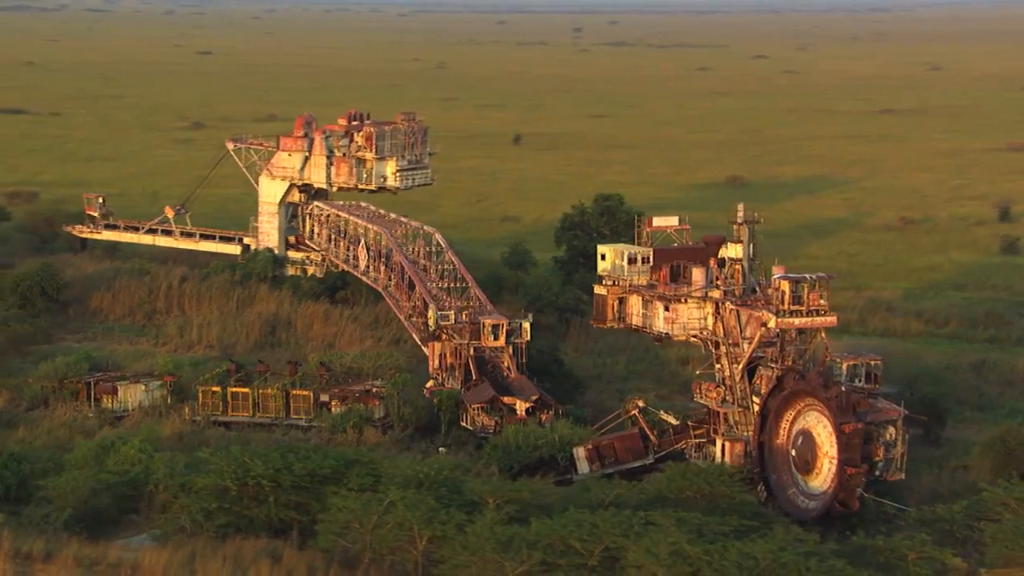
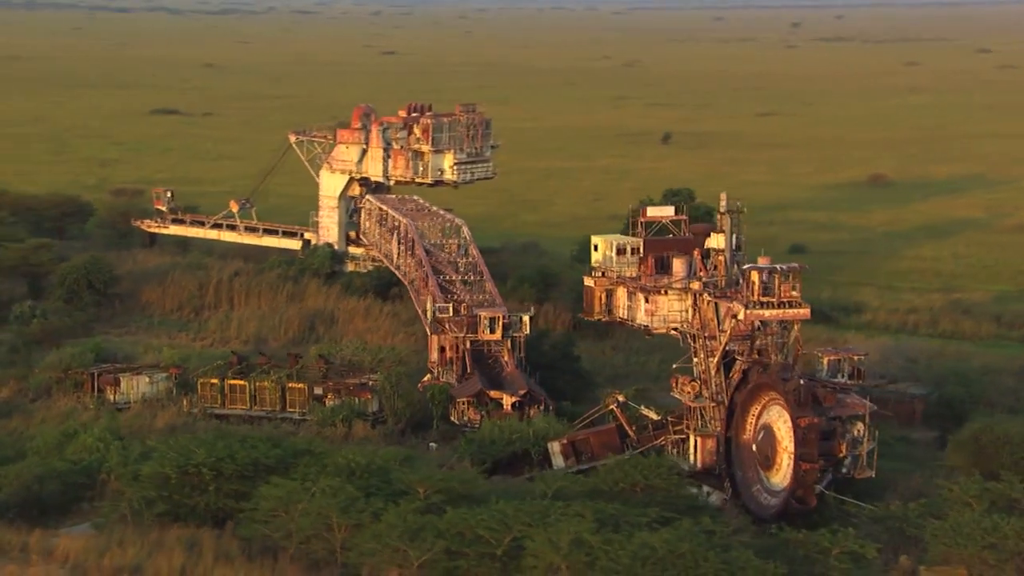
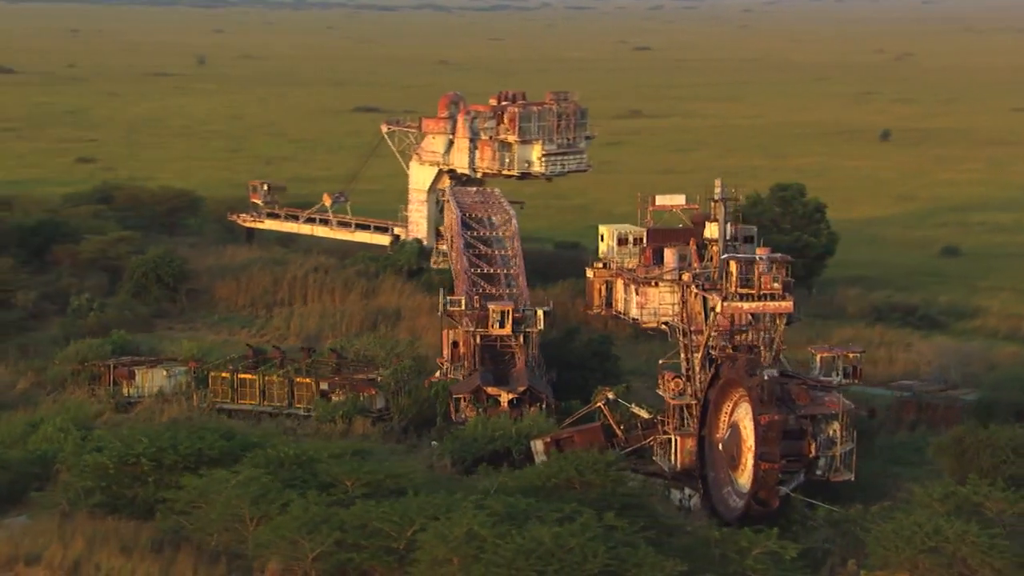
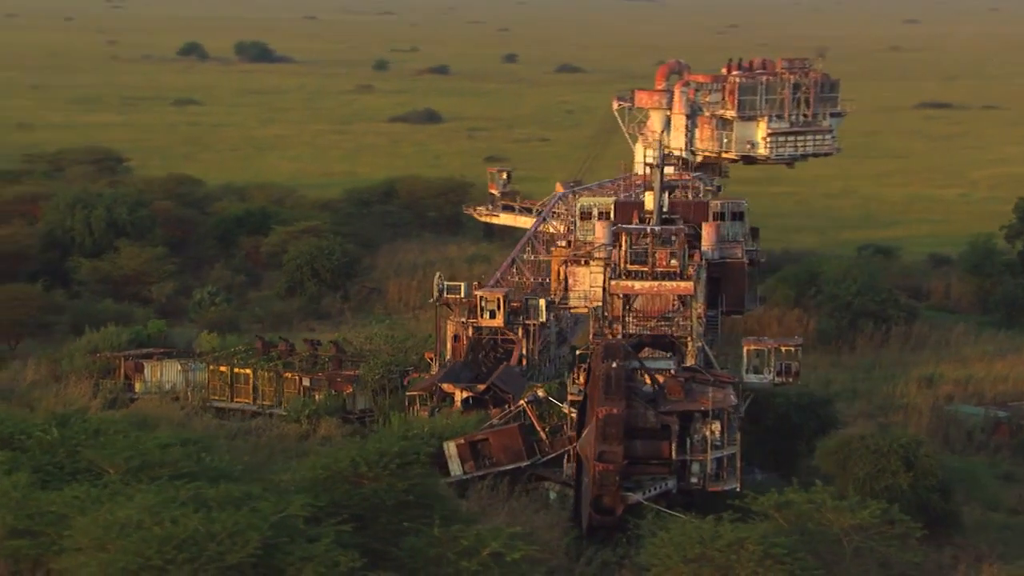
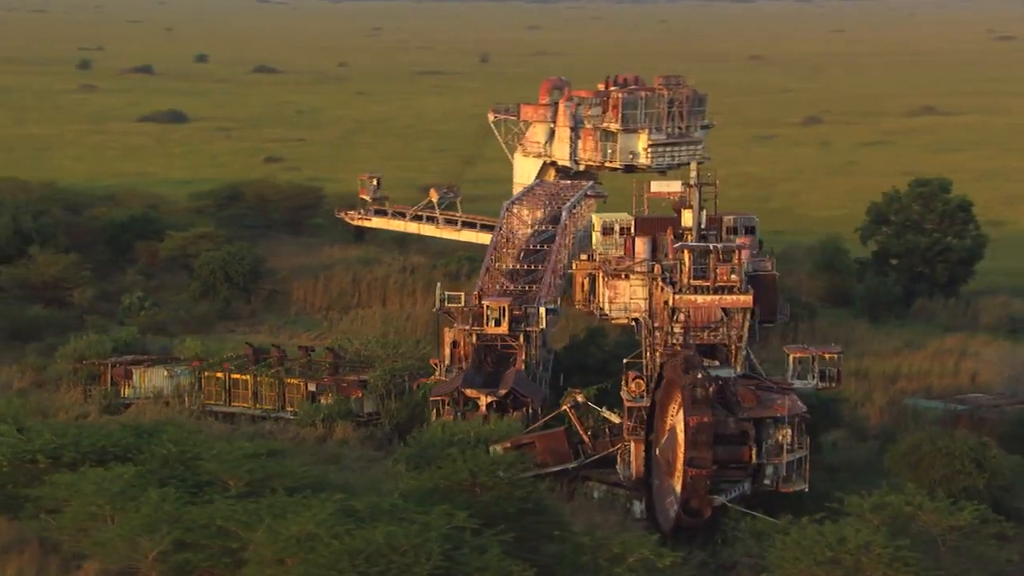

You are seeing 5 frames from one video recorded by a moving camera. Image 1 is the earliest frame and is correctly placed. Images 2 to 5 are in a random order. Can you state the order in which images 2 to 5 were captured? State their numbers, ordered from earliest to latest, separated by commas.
2, 3, 5, 4
